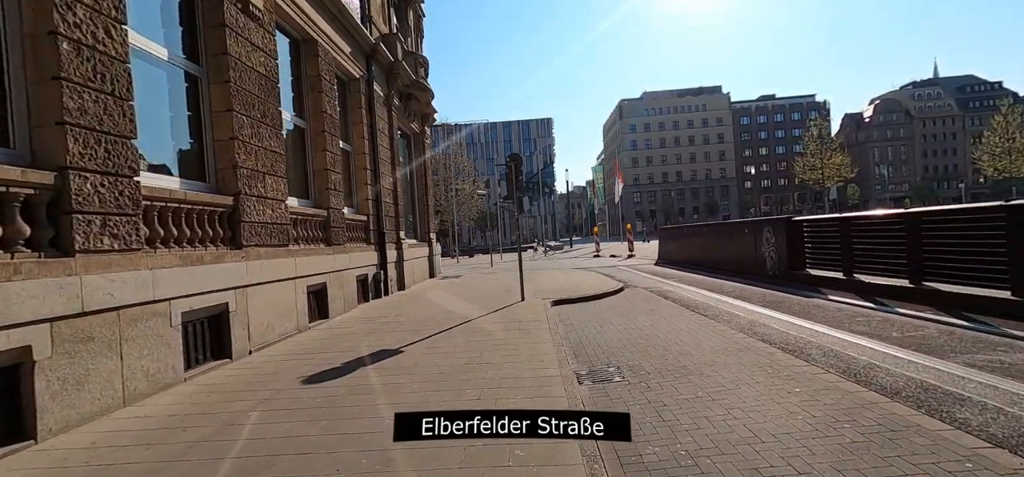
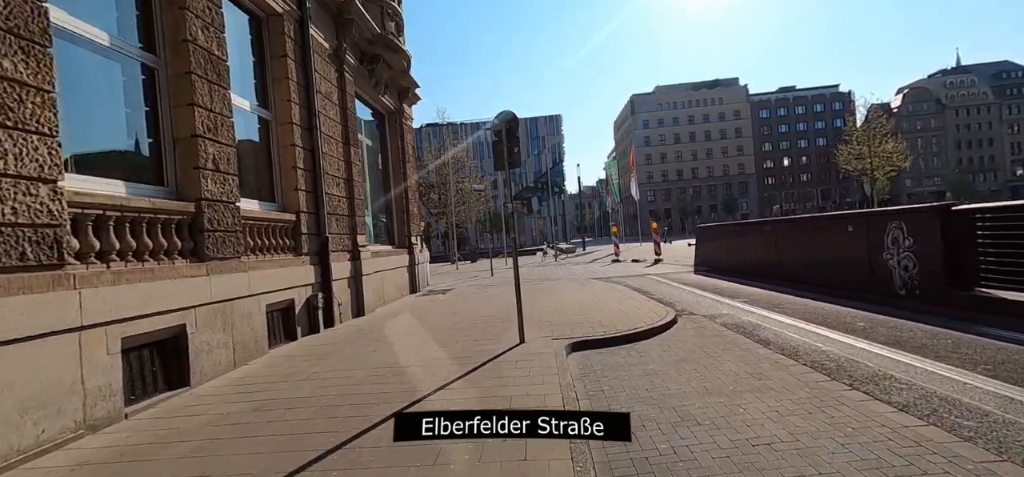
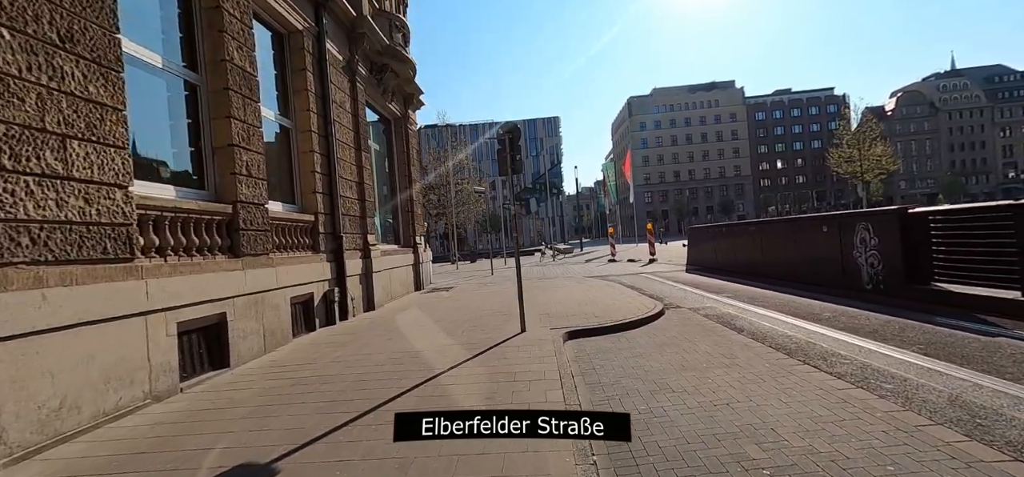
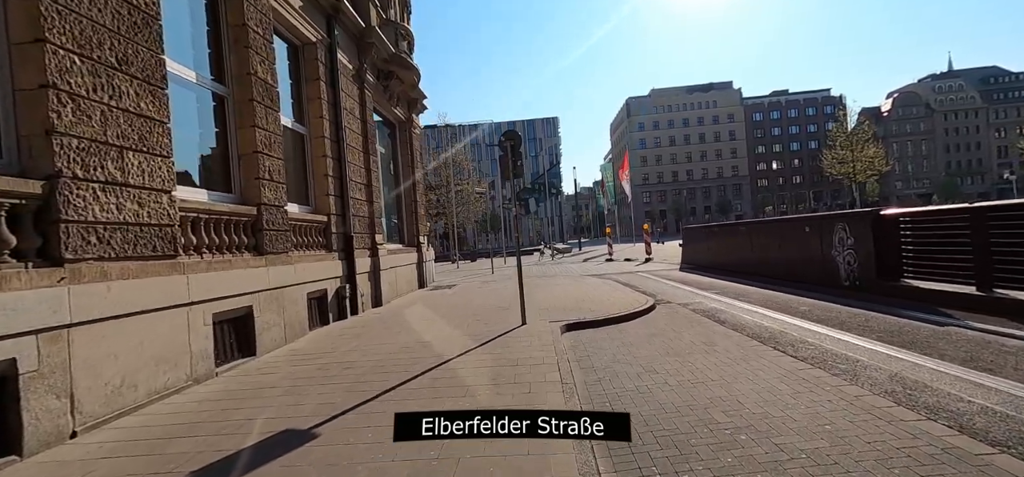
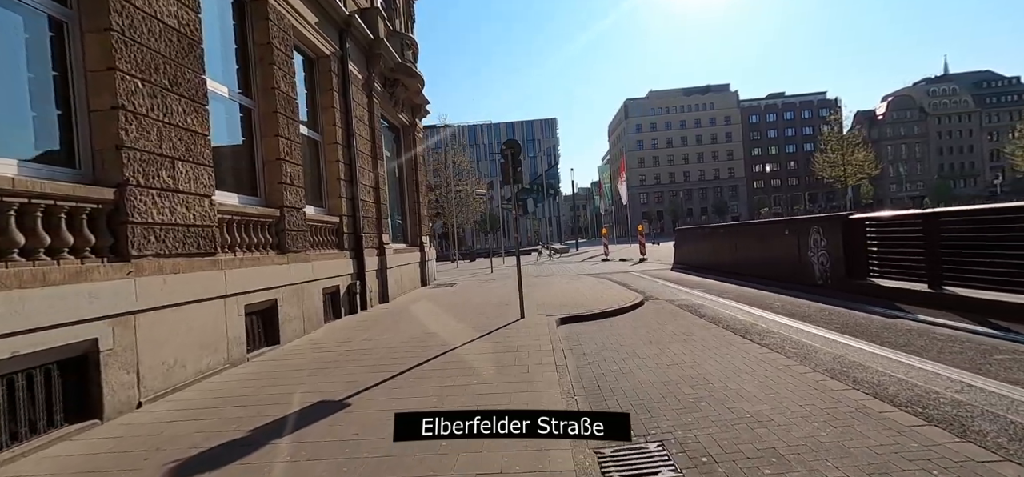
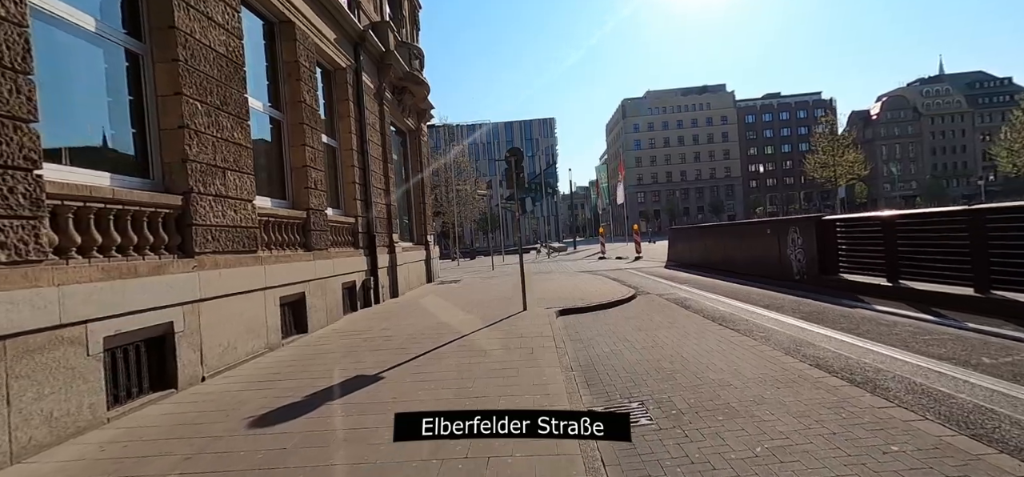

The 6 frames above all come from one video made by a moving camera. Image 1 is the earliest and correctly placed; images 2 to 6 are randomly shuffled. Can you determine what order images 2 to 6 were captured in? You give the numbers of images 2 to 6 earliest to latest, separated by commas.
6, 5, 4, 3, 2
